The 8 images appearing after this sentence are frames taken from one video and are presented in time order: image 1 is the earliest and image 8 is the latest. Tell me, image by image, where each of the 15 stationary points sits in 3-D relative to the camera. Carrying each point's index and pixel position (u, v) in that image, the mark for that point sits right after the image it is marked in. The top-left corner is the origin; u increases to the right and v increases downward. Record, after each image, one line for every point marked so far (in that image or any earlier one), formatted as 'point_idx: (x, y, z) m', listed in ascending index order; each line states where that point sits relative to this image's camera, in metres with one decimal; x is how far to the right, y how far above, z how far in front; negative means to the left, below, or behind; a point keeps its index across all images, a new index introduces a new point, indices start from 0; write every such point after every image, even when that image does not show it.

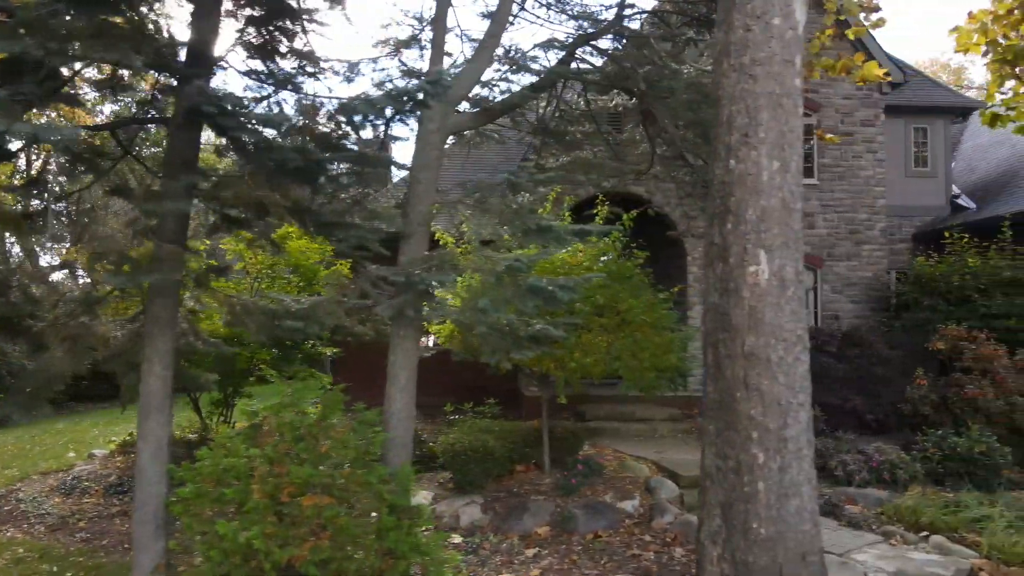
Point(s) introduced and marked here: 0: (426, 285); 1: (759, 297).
0: (-0.6, 0.0, +6.2) m
1: (+1.2, 0.0, +4.3) m
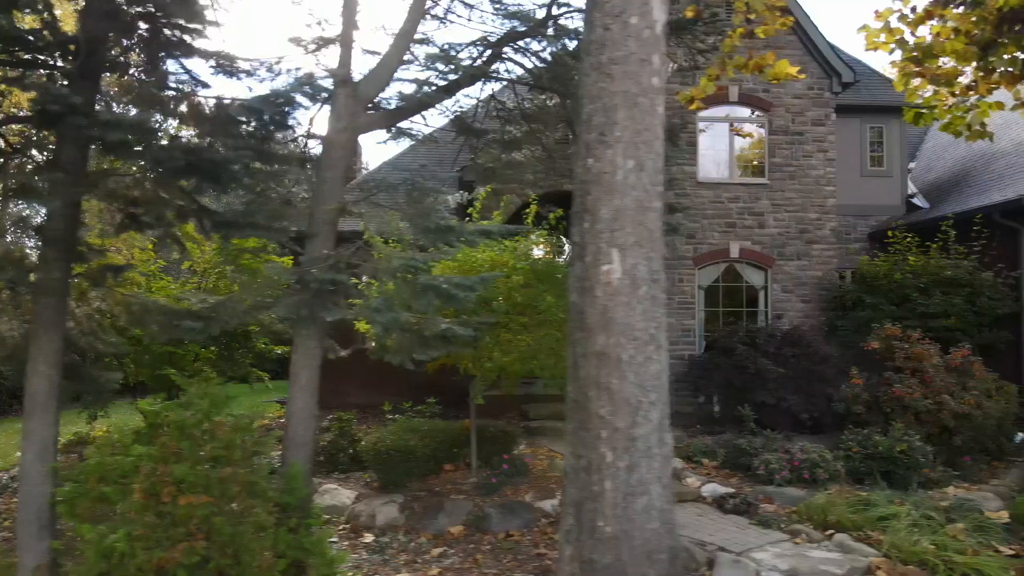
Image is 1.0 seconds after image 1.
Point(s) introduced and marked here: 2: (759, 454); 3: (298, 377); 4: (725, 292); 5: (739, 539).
0: (-1.3, 0.0, +6.2) m
1: (+0.5, 0.0, +4.3) m
2: (+2.5, -1.7, +8.8) m
3: (-1.6, -0.7, +6.6) m
4: (+3.3, -0.1, +13.5) m
5: (+1.8, -2.0, +6.8) m
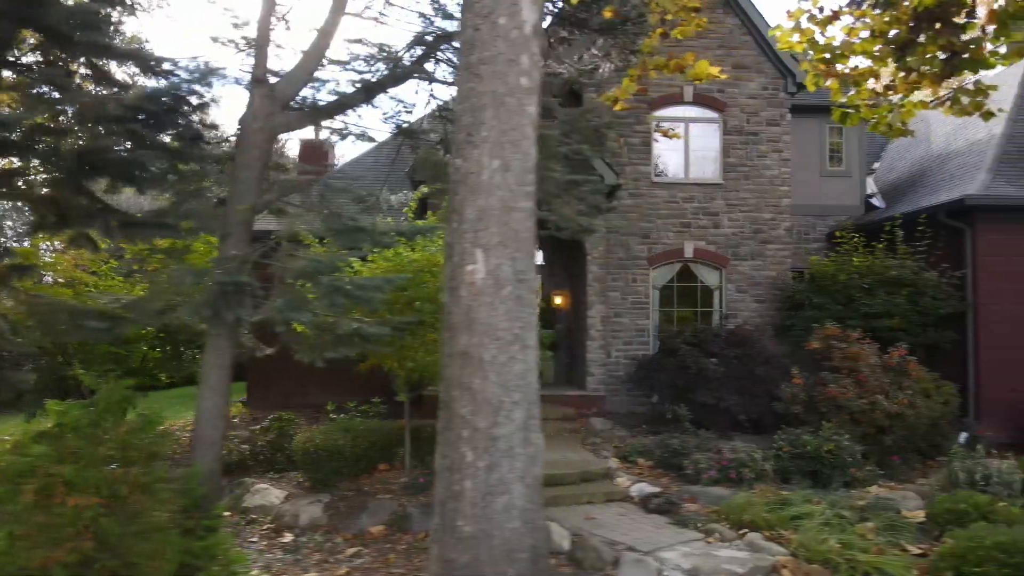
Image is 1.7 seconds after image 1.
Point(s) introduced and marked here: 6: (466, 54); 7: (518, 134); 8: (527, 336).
0: (-2.0, 0.0, +6.2) m
1: (-0.2, 0.0, +4.3) m
2: (+1.8, -1.7, +8.8) m
3: (-2.3, -0.7, +6.6) m
4: (+2.6, -0.1, +13.5) m
5: (+1.1, -2.0, +6.8) m
6: (-0.2, +1.2, +4.5) m
7: (0.0, +0.8, +4.4) m
8: (+0.1, -0.2, +4.3) m
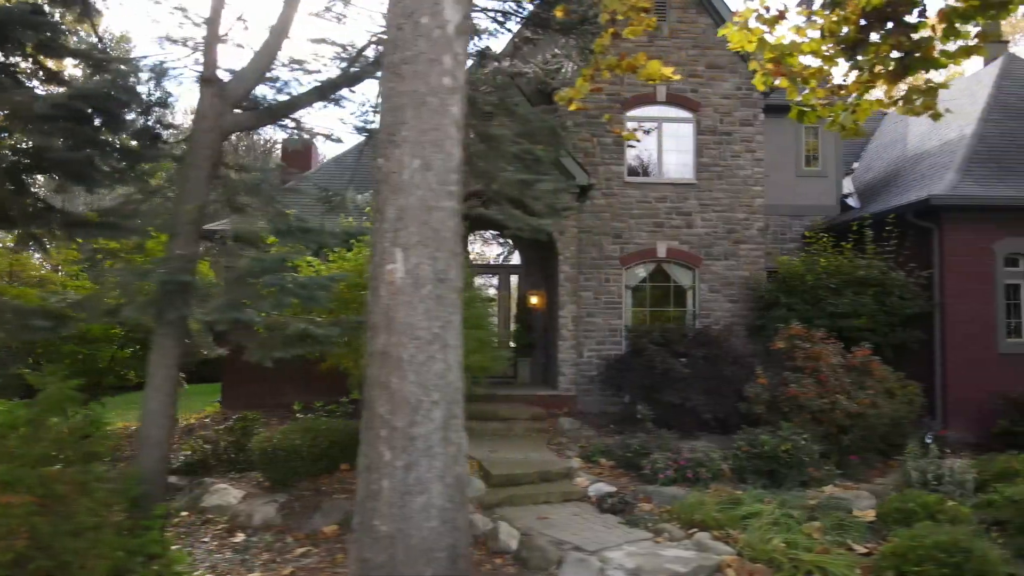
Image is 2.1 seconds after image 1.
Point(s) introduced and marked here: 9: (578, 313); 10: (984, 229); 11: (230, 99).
0: (-2.4, 0.0, +6.2) m
1: (-0.6, 0.0, +4.3) m
2: (+1.4, -1.7, +8.8) m
3: (-2.7, -0.7, +6.5) m
4: (+2.2, -0.1, +13.5) m
5: (+0.7, -2.0, +6.8) m
6: (-0.6, +1.2, +4.5) m
7: (-0.4, +0.8, +4.4) m
8: (-0.3, -0.2, +4.3) m
9: (+1.0, -0.4, +13.2) m
10: (+6.1, +0.8, +11.1) m
11: (-2.3, +1.6, +7.1) m
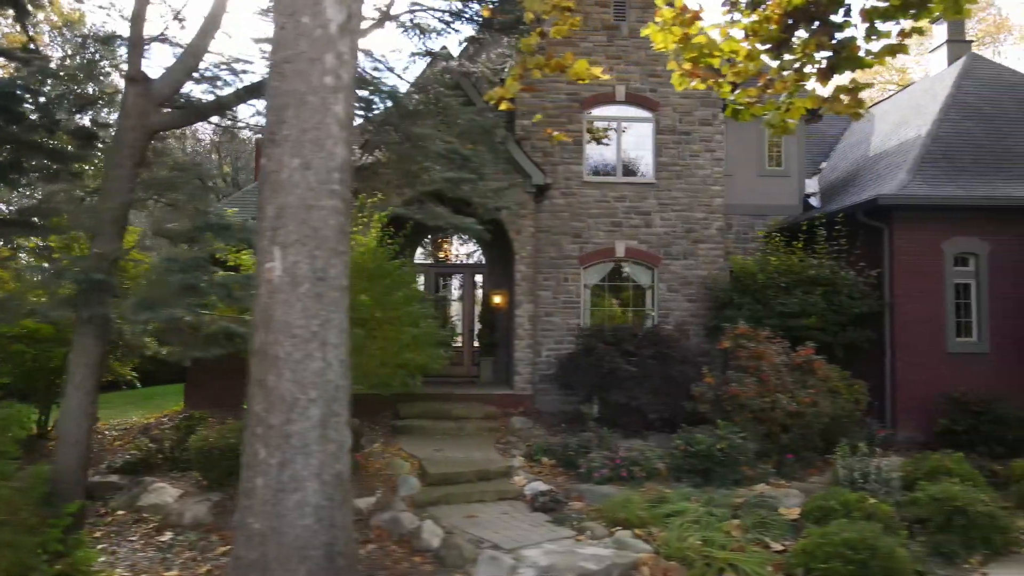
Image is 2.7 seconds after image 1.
0: (-3.0, 0.0, +6.2) m
1: (-1.2, 0.0, +4.3) m
2: (+0.8, -1.7, +8.9) m
3: (-3.3, -0.7, +6.6) m
4: (+1.6, -0.1, +13.6) m
5: (+0.1, -2.0, +6.8) m
6: (-1.2, +1.2, +4.5) m
7: (-1.0, +0.8, +4.4) m
8: (-0.9, -0.2, +4.3) m
9: (+0.4, -0.4, +13.2) m
10: (+5.5, +0.8, +11.1) m
11: (-2.9, +1.6, +7.1) m
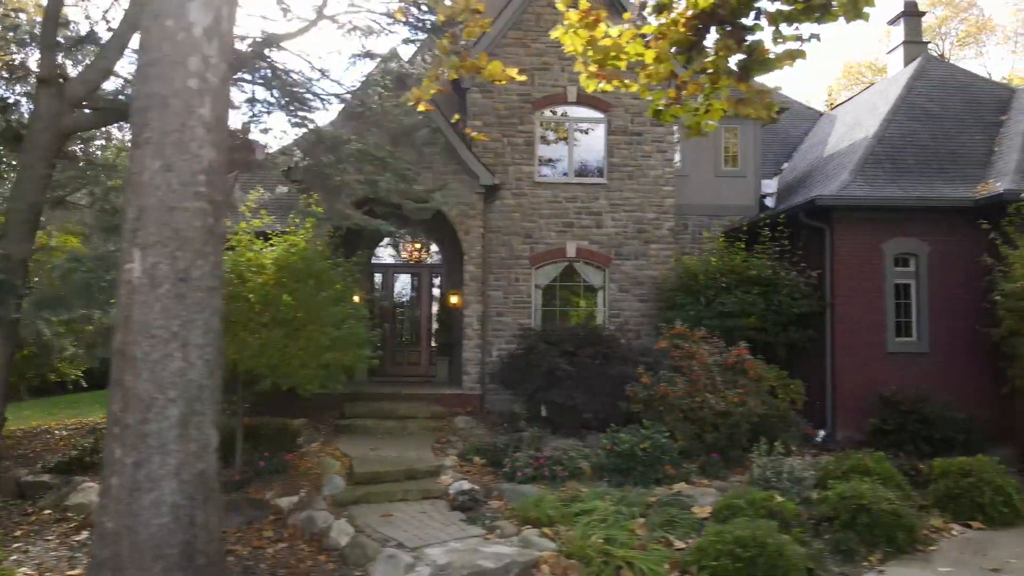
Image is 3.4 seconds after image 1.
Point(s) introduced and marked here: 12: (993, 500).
0: (-3.8, 0.0, +6.2) m
1: (-1.9, 0.0, +4.3) m
2: (+0.1, -1.7, +8.9) m
3: (-4.0, -0.7, +6.6) m
4: (+0.8, -0.1, +13.6) m
5: (-0.6, -2.0, +6.9) m
6: (-2.0, +1.2, +4.5) m
7: (-1.7, +0.8, +4.4) m
8: (-1.6, -0.2, +4.4) m
9: (-0.4, -0.4, +13.2) m
10: (+4.7, +0.8, +11.2) m
11: (-3.7, +1.6, +7.1) m
12: (+4.2, -1.9, +7.6) m
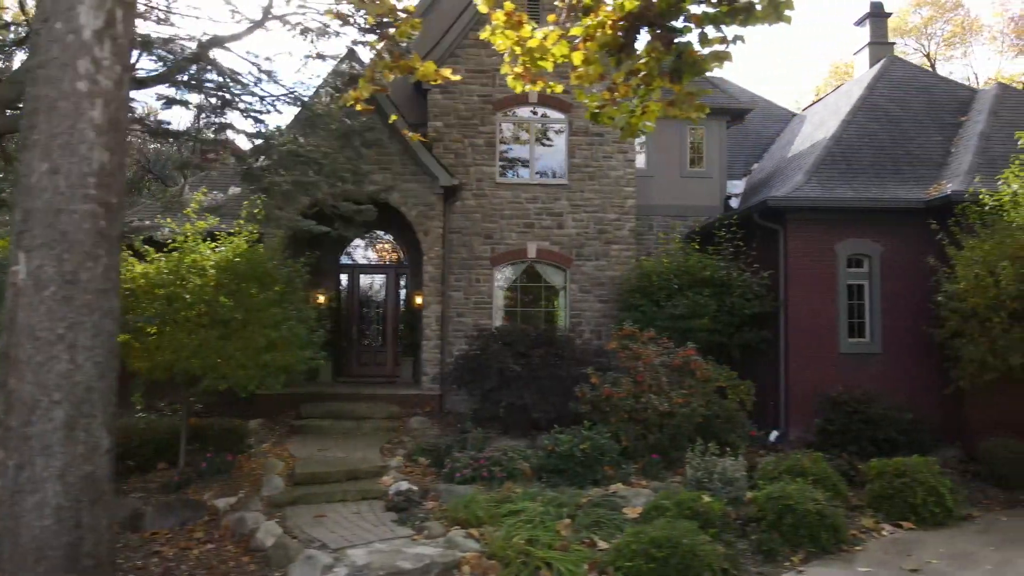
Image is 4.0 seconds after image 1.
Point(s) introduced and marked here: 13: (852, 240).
0: (-4.3, 0.0, +6.2) m
1: (-2.5, 0.0, +4.3) m
2: (-0.5, -1.7, +8.9) m
3: (-4.6, -0.7, +6.6) m
4: (+0.2, -0.1, +13.6) m
5: (-1.2, -2.0, +6.9) m
6: (-2.5, +1.2, +4.5) m
7: (-2.3, +0.8, +4.5) m
8: (-2.2, -0.2, +4.4) m
9: (-1.0, -0.4, +13.2) m
10: (+4.1, +0.8, +11.2) m
11: (-4.2, +1.5, +7.1) m
12: (+3.7, -1.9, +7.6) m
13: (+4.4, +0.6, +11.2) m
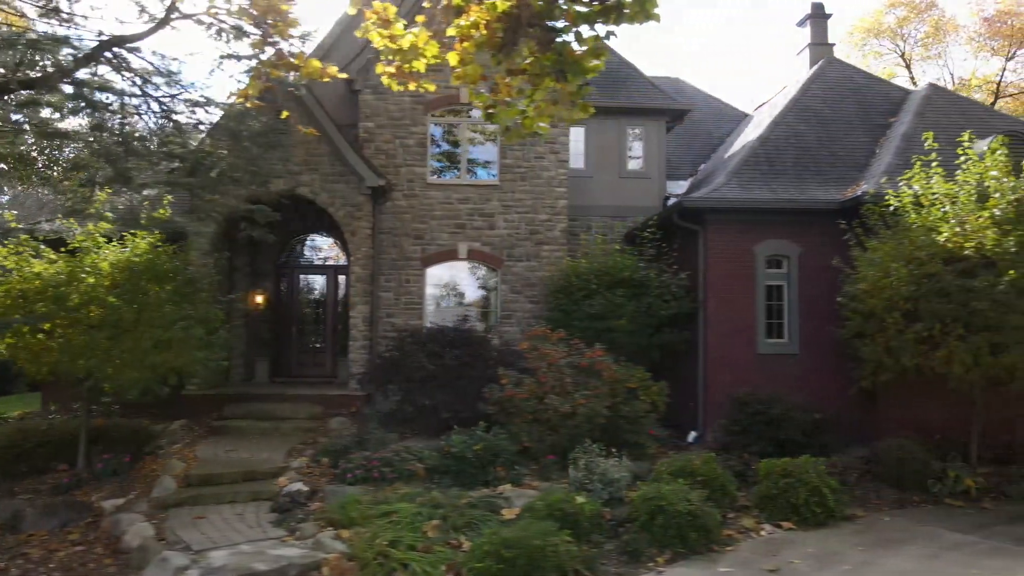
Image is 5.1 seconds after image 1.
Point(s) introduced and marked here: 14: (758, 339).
0: (-5.4, 0.0, +6.2) m
1: (-3.5, -0.1, +4.3) m
2: (-1.6, -1.7, +8.9) m
3: (-5.7, -0.7, +6.5) m
4: (-0.9, -0.1, +13.6) m
5: (-2.3, -2.0, +6.9) m
6: (-3.5, +1.2, +4.5) m
7: (-3.3, +0.8, +4.4) m
8: (-3.2, -0.3, +4.3) m
9: (-2.1, -0.4, +13.2) m
10: (+3.0, +0.7, +11.3) m
11: (-5.3, +1.5, +7.1) m
12: (+2.6, -1.9, +7.7) m
13: (+3.4, +0.6, +11.2) m
14: (+3.2, -0.7, +11.2) m
